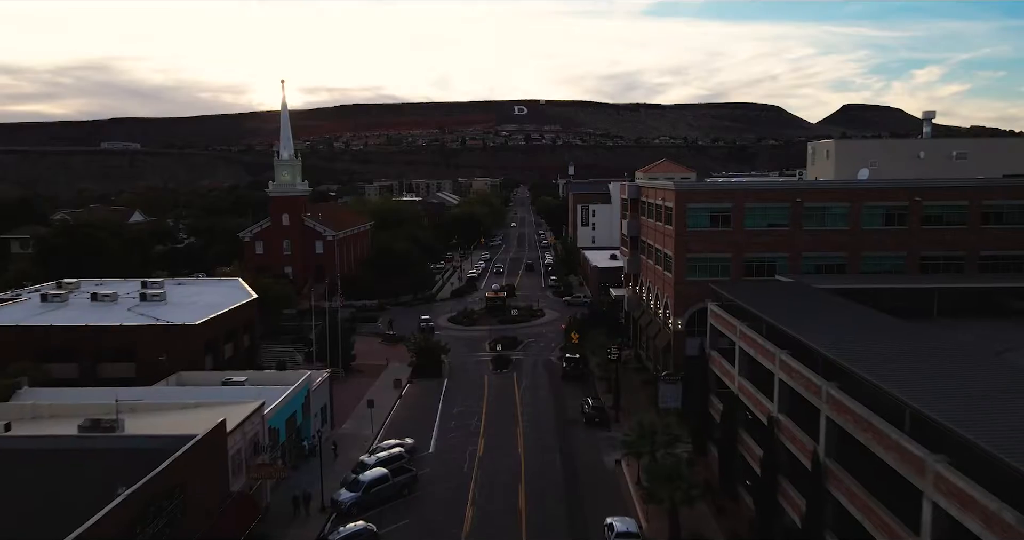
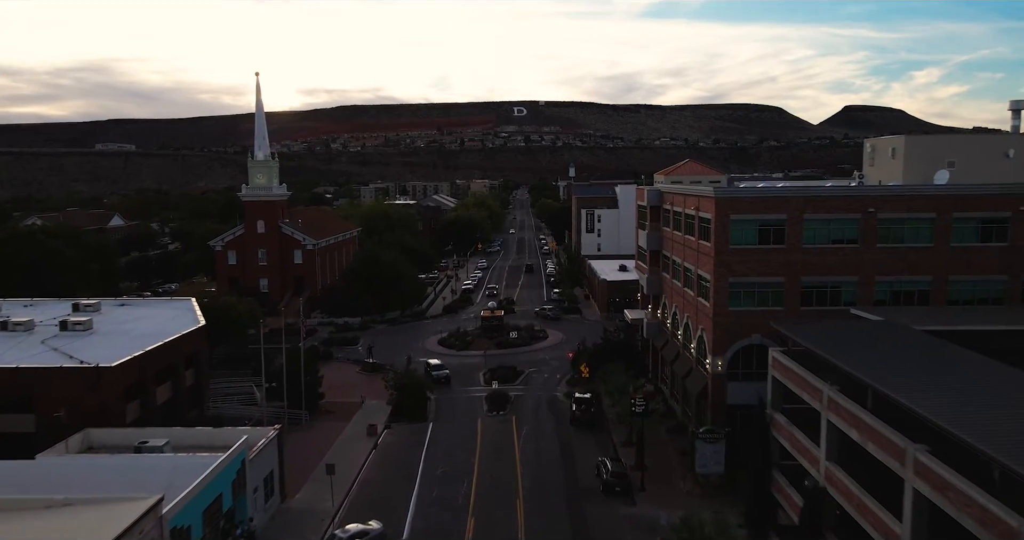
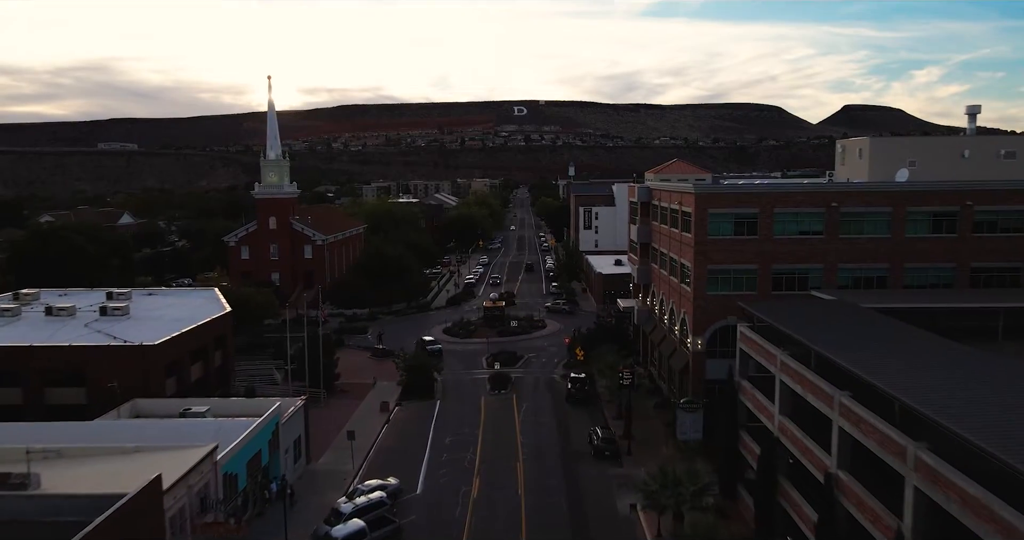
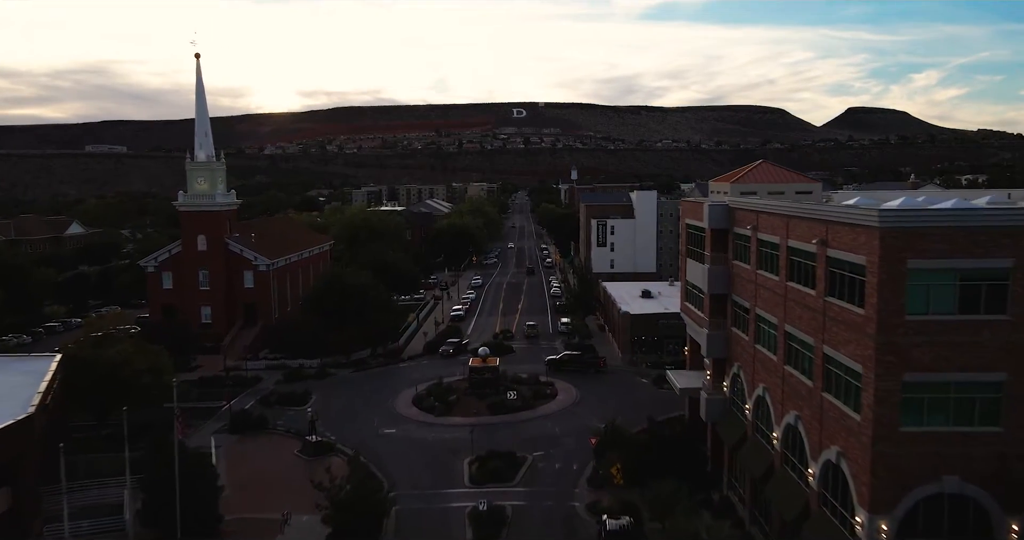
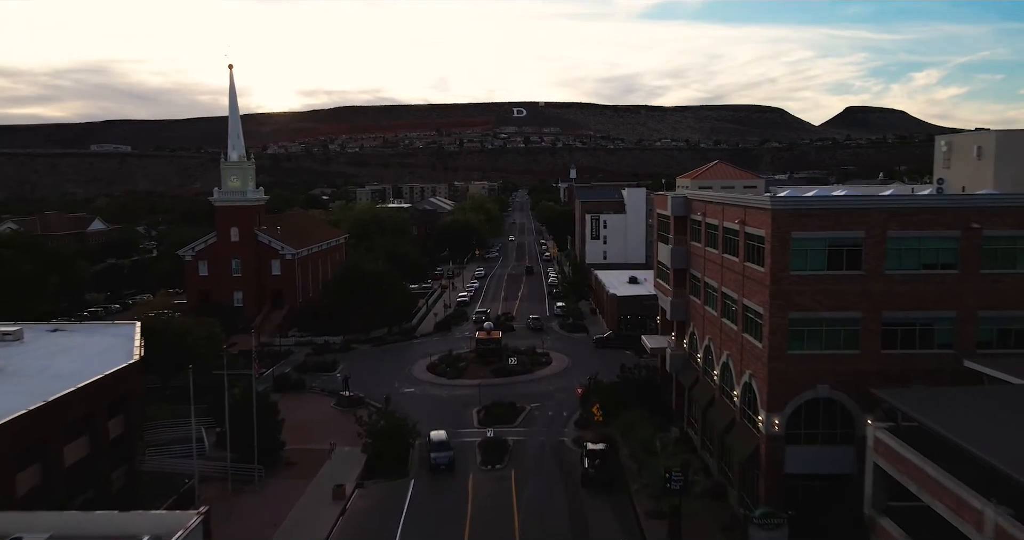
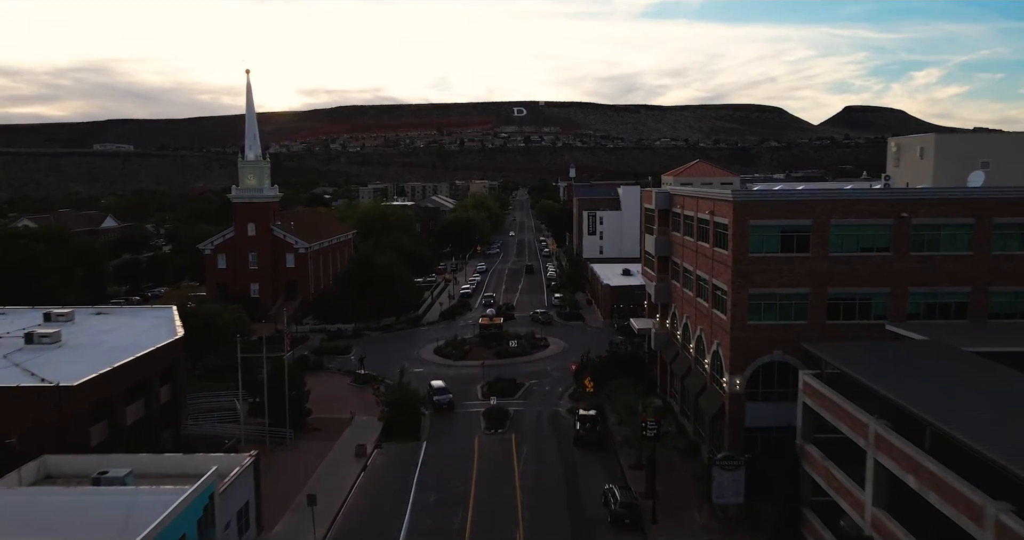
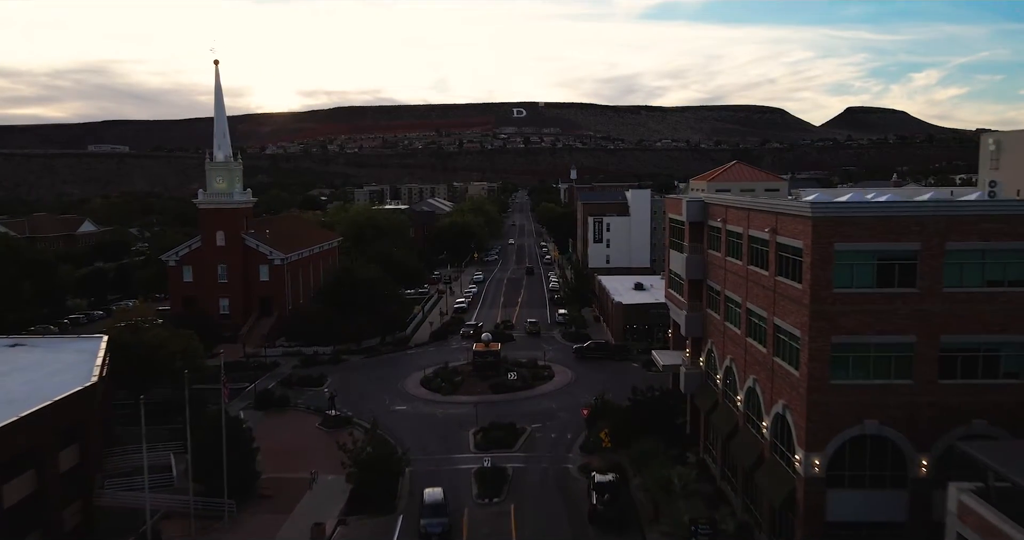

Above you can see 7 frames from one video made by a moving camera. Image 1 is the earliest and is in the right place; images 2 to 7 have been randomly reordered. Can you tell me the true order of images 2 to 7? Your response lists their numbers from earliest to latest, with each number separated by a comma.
3, 2, 6, 5, 7, 4
